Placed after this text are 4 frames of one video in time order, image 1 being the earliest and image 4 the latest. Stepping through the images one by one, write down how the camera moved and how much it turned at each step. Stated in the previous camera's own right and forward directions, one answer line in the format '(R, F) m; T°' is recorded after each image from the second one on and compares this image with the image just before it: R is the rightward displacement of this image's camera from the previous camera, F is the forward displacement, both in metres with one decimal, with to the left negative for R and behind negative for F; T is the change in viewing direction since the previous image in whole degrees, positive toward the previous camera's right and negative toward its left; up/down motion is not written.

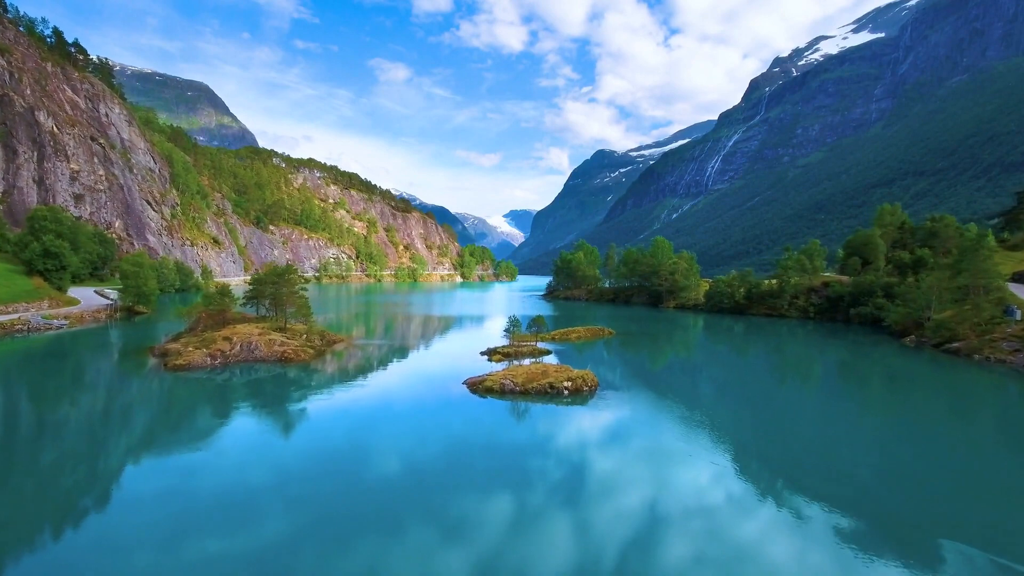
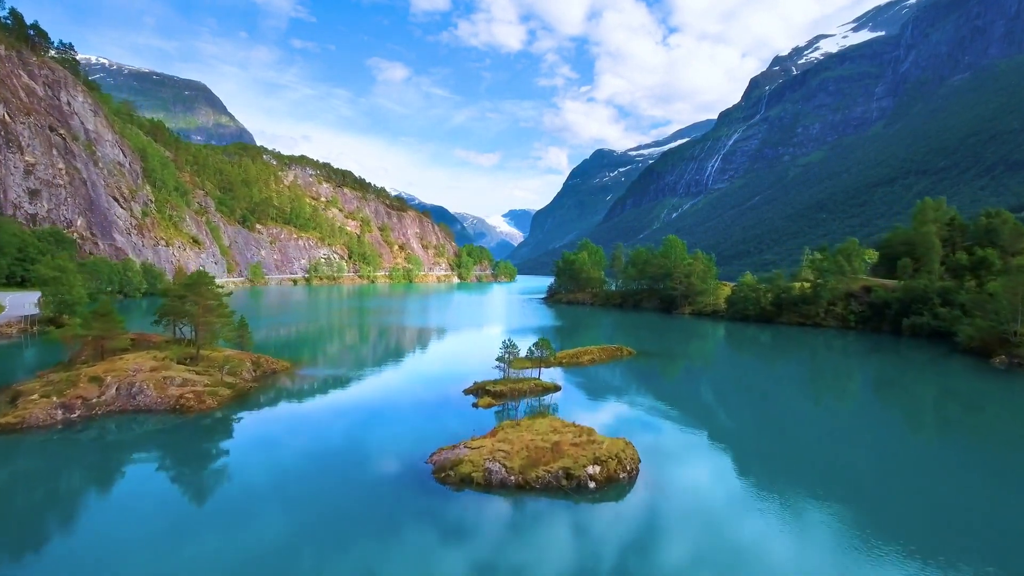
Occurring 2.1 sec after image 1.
(0.0, +2.0) m; 0°
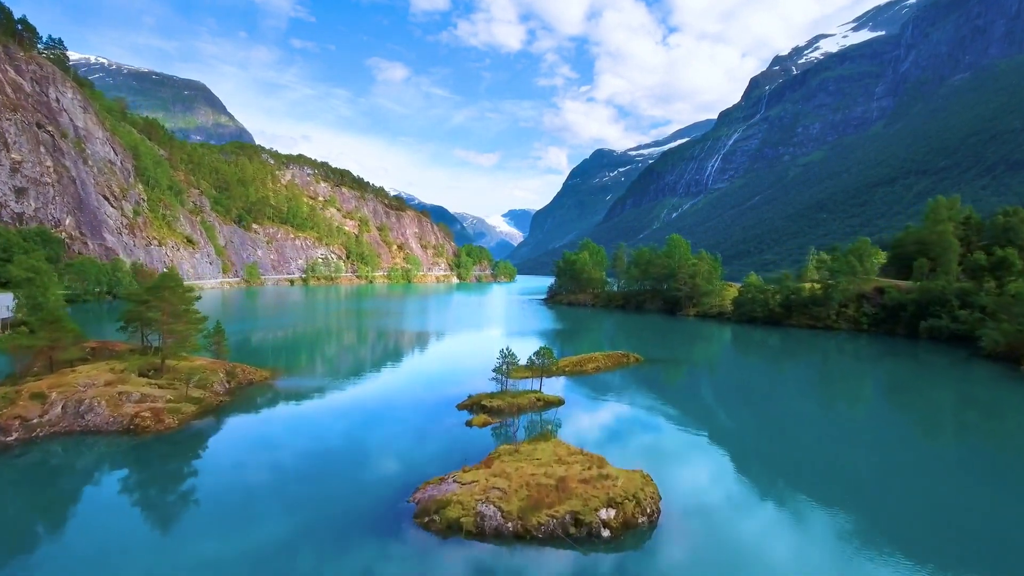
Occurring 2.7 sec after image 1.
(0.0, +0.5) m; 0°
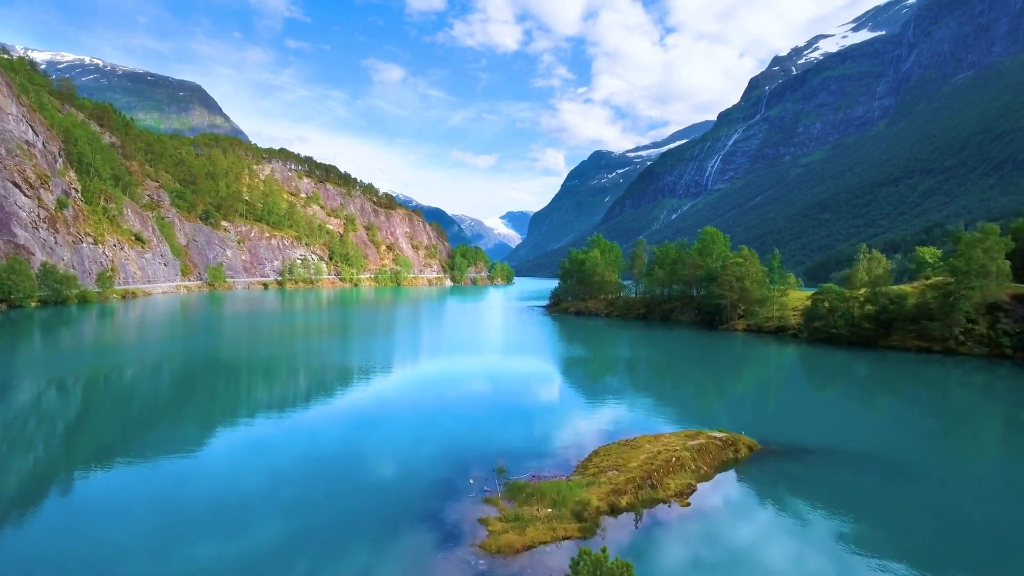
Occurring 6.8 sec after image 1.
(-0.1, +4.3) m; 0°
